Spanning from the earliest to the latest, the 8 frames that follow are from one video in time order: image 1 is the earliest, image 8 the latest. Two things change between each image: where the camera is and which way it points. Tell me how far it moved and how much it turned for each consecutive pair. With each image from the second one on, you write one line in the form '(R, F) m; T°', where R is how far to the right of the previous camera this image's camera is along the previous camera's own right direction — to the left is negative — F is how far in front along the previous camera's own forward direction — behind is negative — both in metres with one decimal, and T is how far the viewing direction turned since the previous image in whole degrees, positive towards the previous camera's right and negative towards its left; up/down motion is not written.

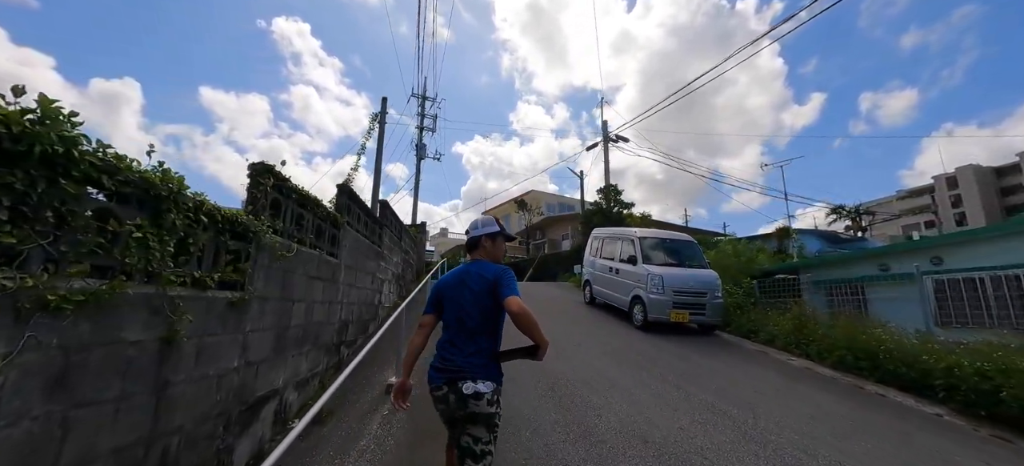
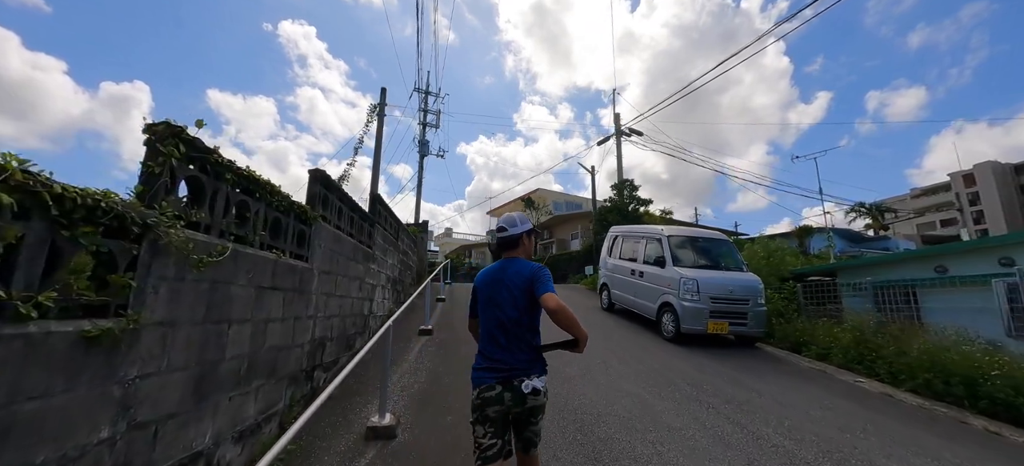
(-0.1, +0.9) m; -1°
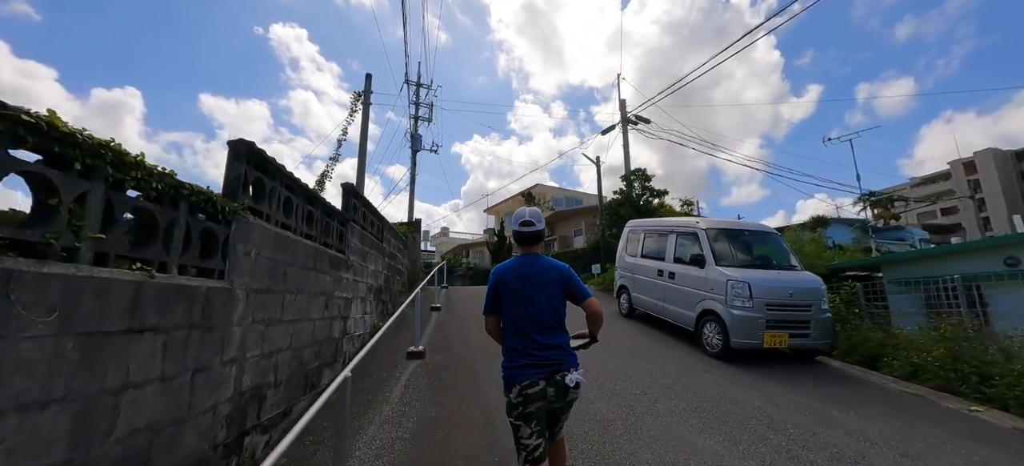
(-0.2, +1.2) m; +1°
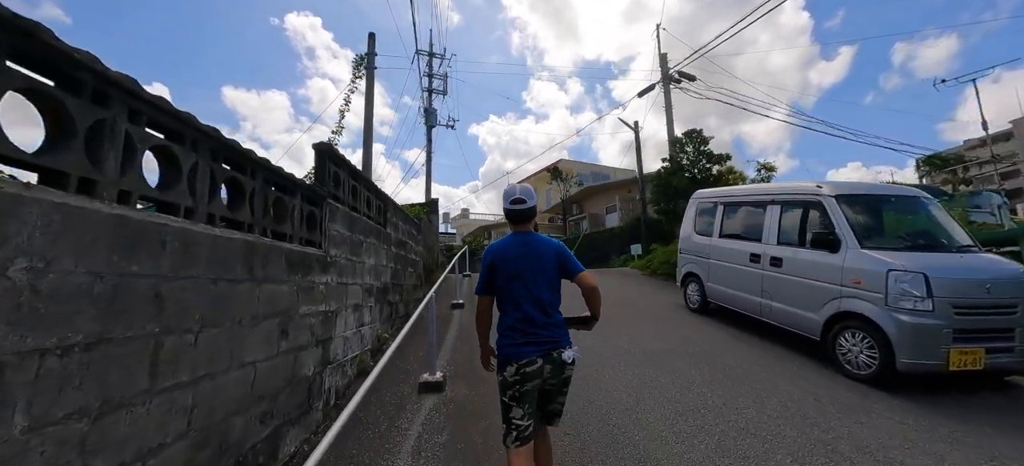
(-0.3, +1.5) m; -3°
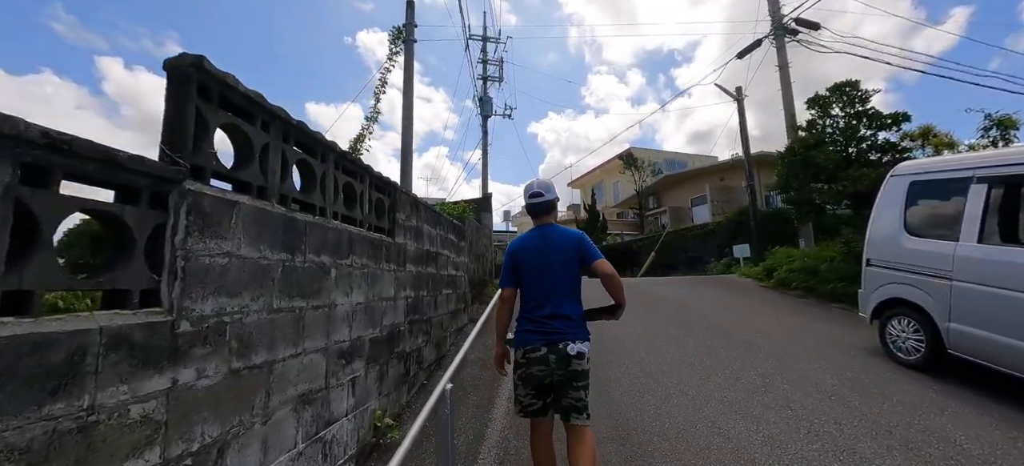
(-0.2, +2.0) m; -9°
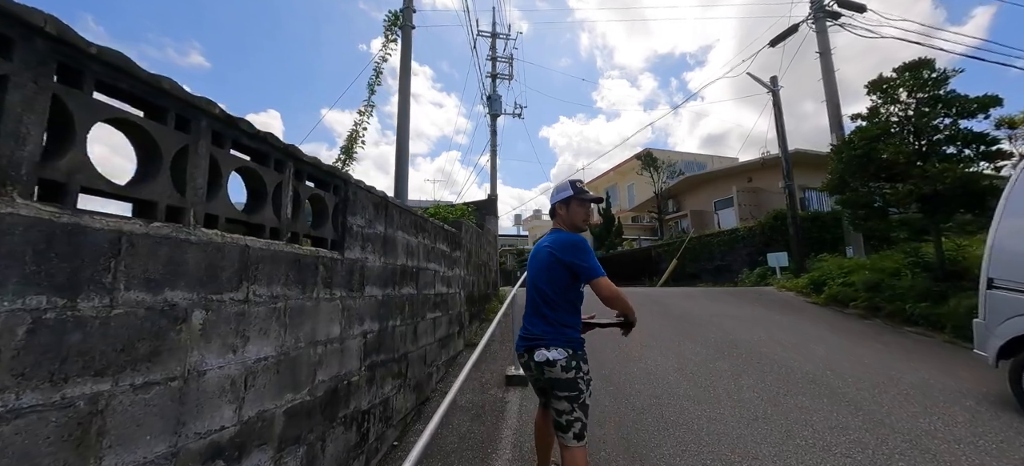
(+0.1, +0.9) m; -2°
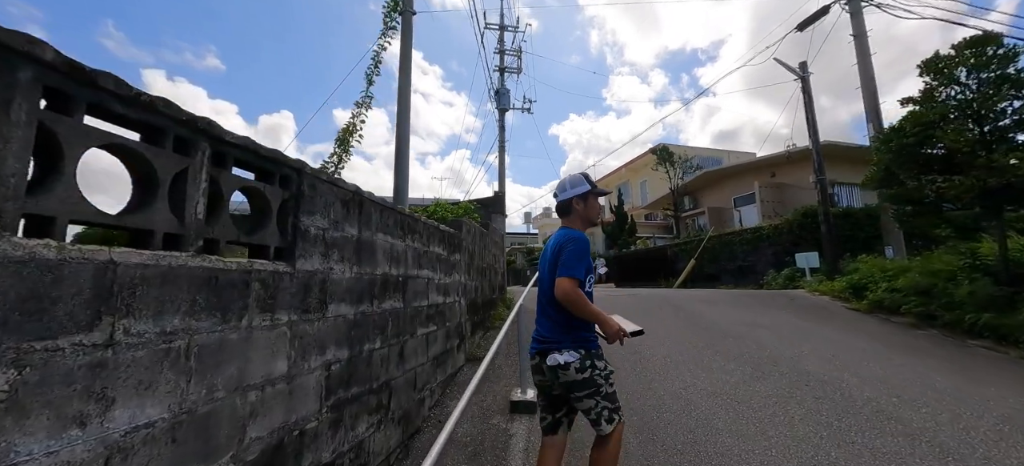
(0.0, +0.5) m; -1°
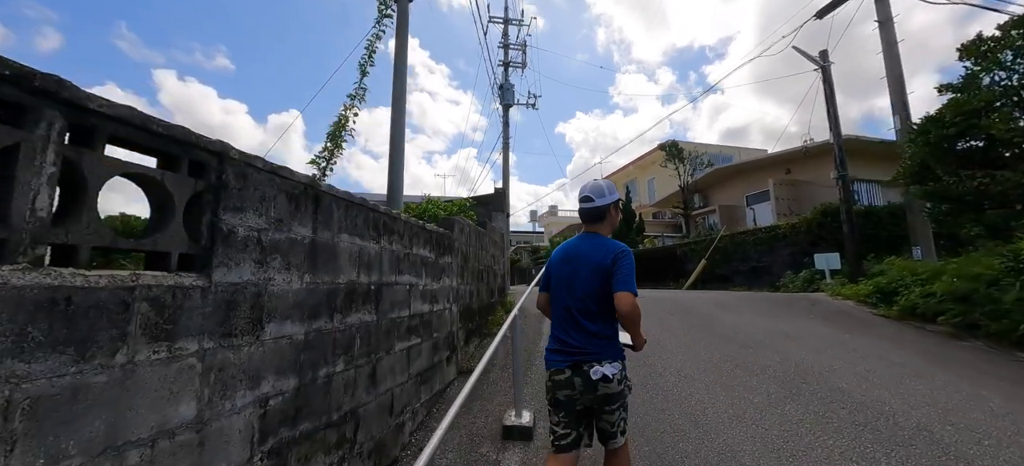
(+0.1, +0.4) m; -1°
